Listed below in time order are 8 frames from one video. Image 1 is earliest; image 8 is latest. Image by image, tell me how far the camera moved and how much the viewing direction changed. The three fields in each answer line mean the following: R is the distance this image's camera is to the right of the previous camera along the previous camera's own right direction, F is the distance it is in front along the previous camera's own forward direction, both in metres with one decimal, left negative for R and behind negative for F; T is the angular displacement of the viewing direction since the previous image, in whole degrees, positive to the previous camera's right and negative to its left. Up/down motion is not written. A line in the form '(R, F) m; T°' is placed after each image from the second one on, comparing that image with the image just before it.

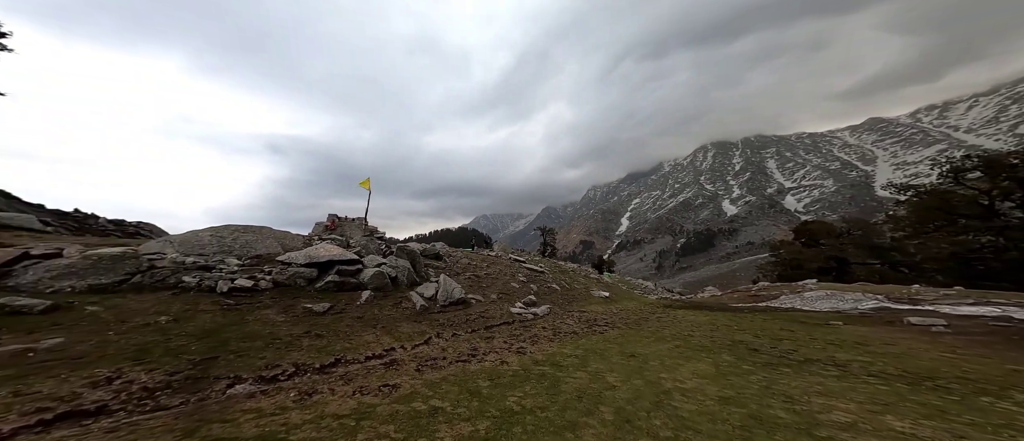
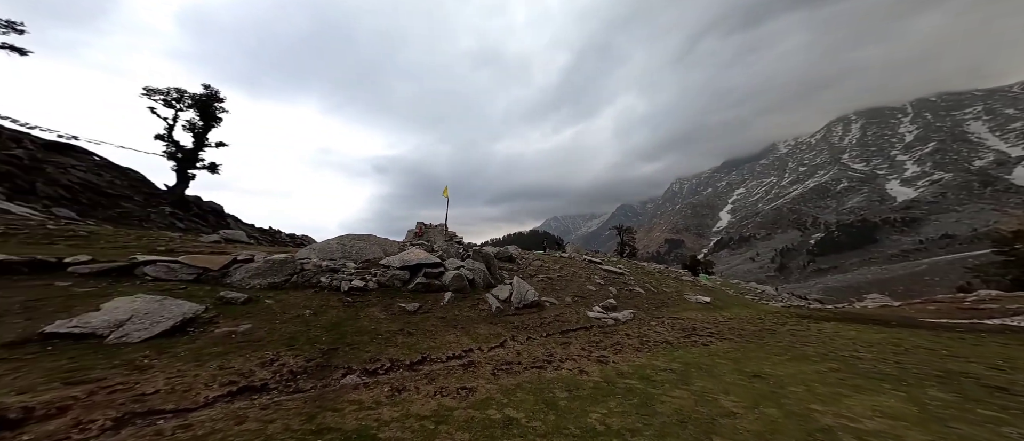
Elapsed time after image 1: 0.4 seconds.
(0.0, +0.3) m; -13°
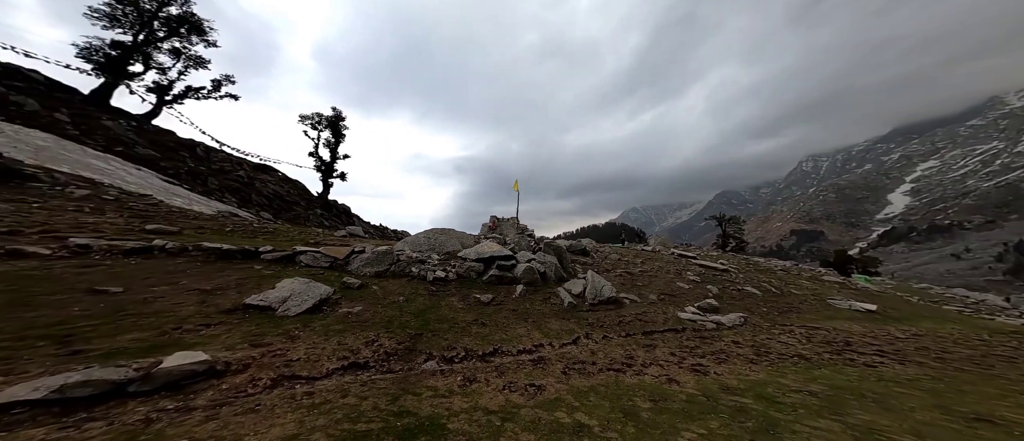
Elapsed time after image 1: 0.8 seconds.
(0.0, +0.4) m; -13°
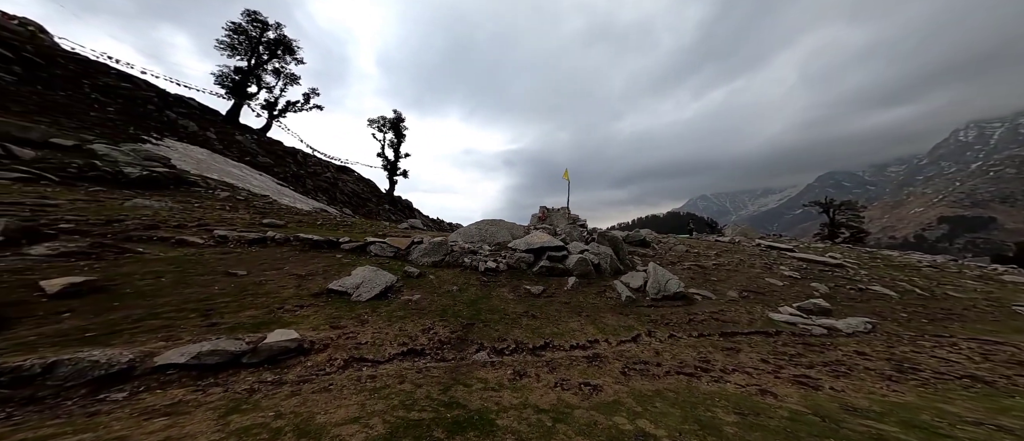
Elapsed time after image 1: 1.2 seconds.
(0.0, +0.4) m; -9°
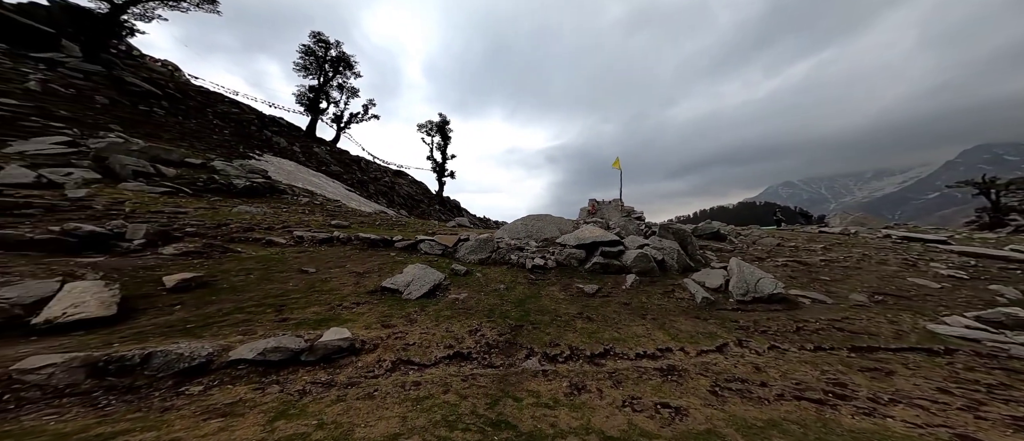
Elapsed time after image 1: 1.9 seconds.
(-0.1, +0.7) m; -8°
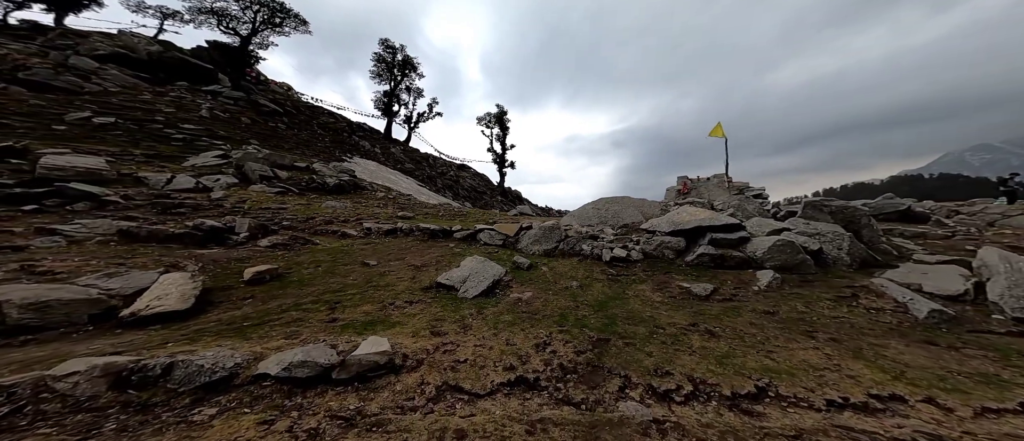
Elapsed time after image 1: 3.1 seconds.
(-0.3, +2.0) m; -11°
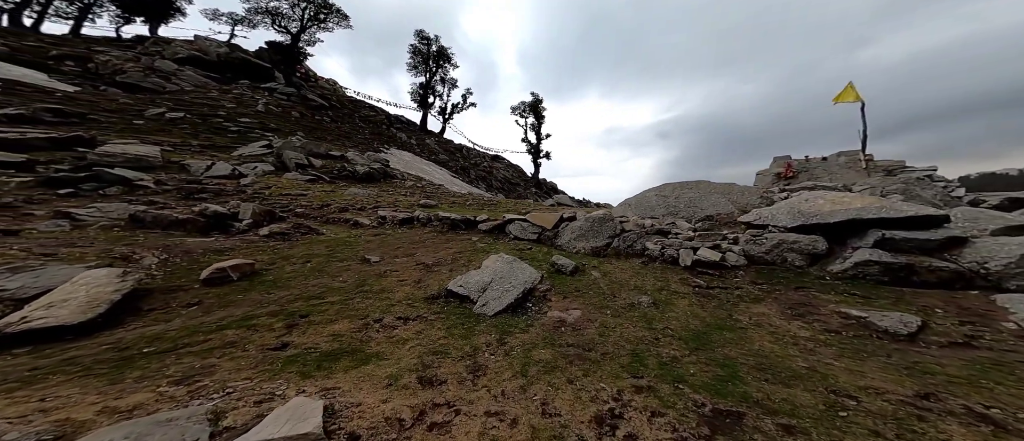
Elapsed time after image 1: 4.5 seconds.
(0.0, +2.6) m; -7°
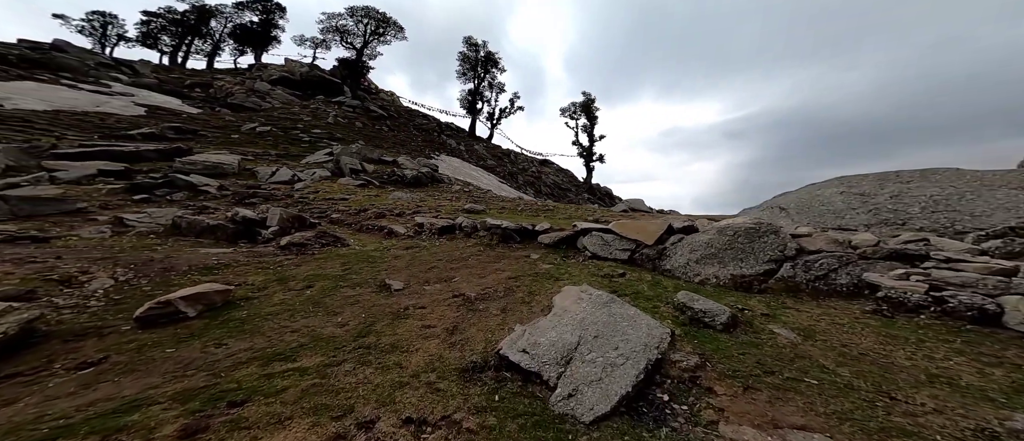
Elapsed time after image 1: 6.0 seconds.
(-0.6, +2.9) m; -10°
